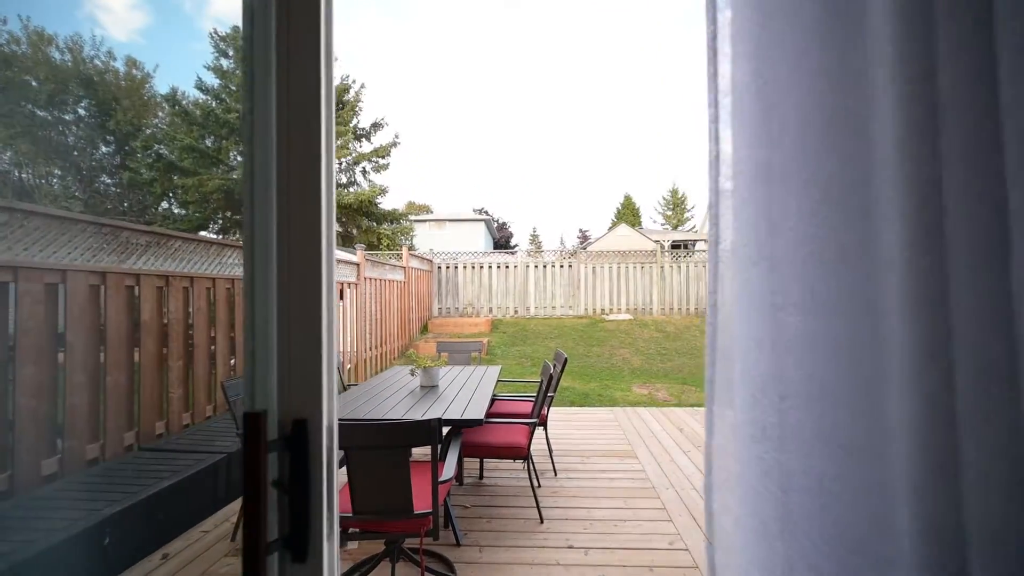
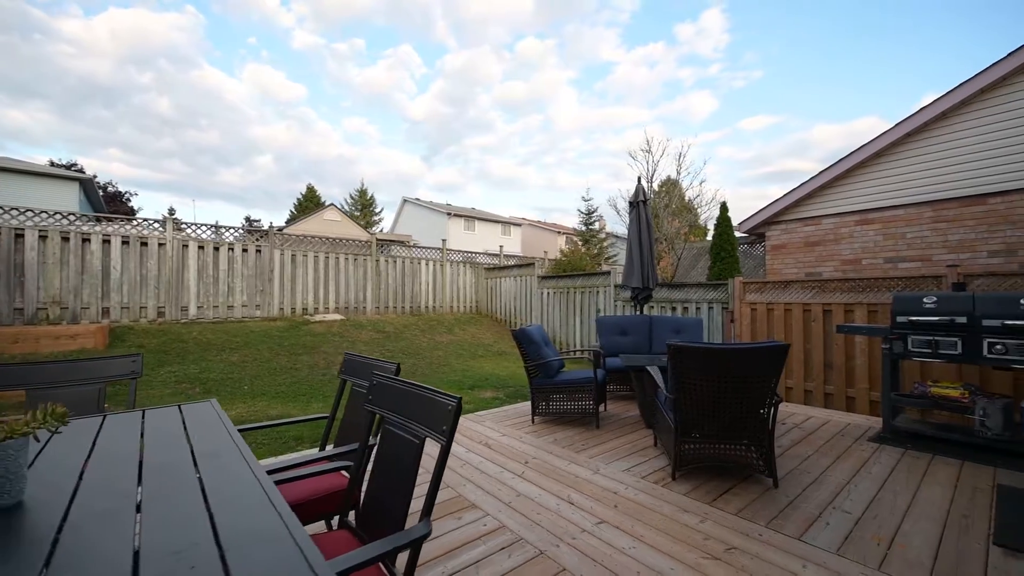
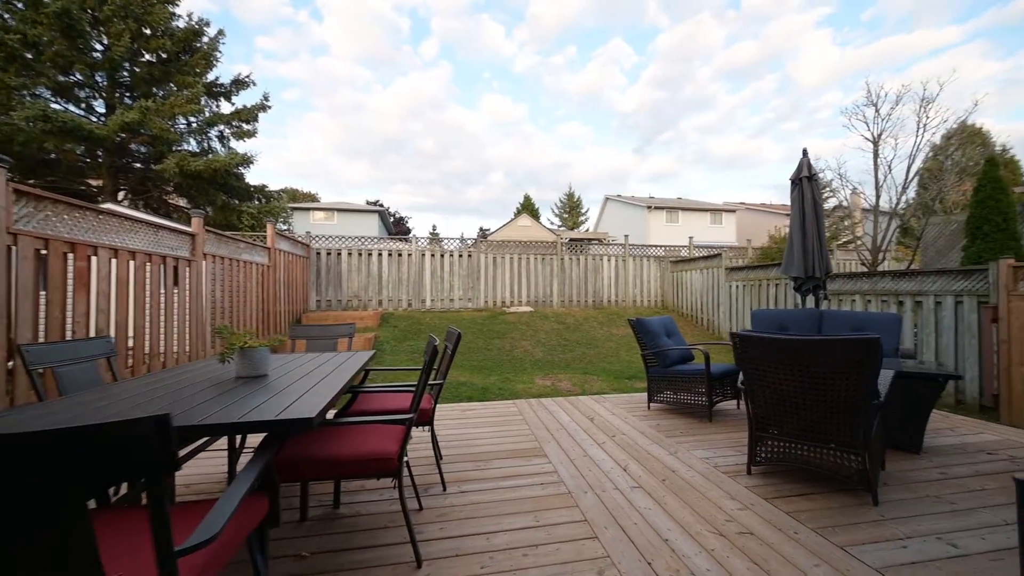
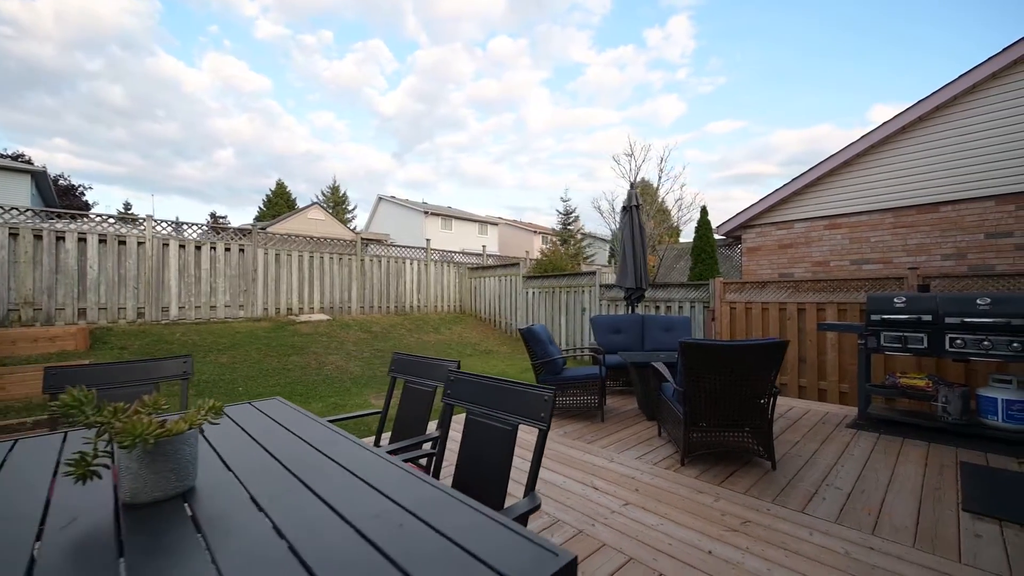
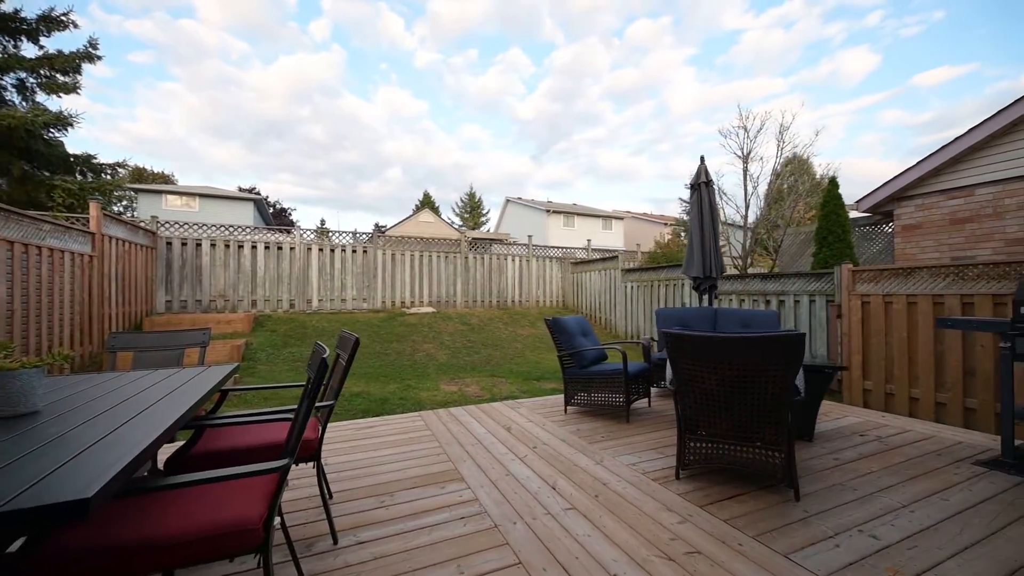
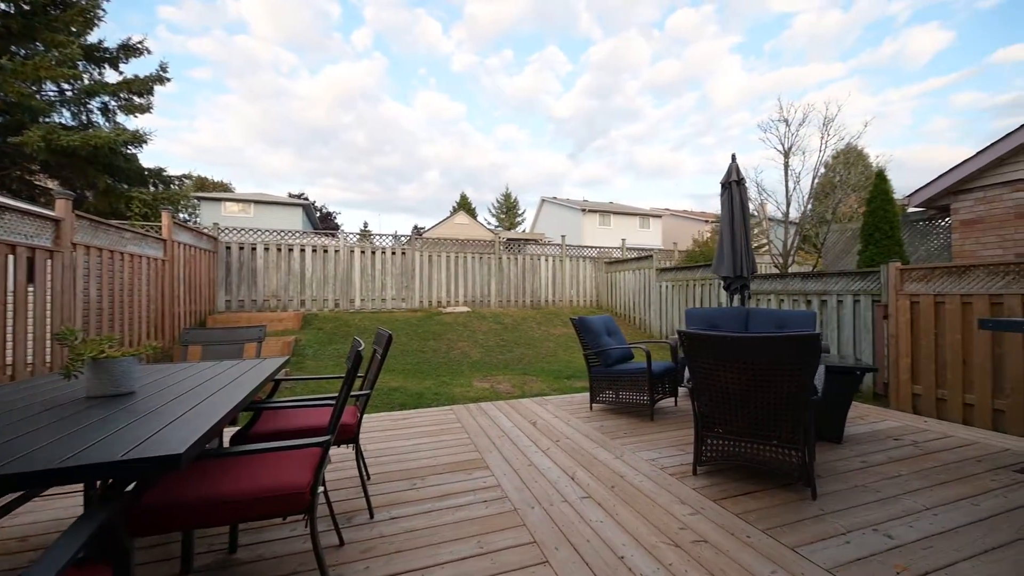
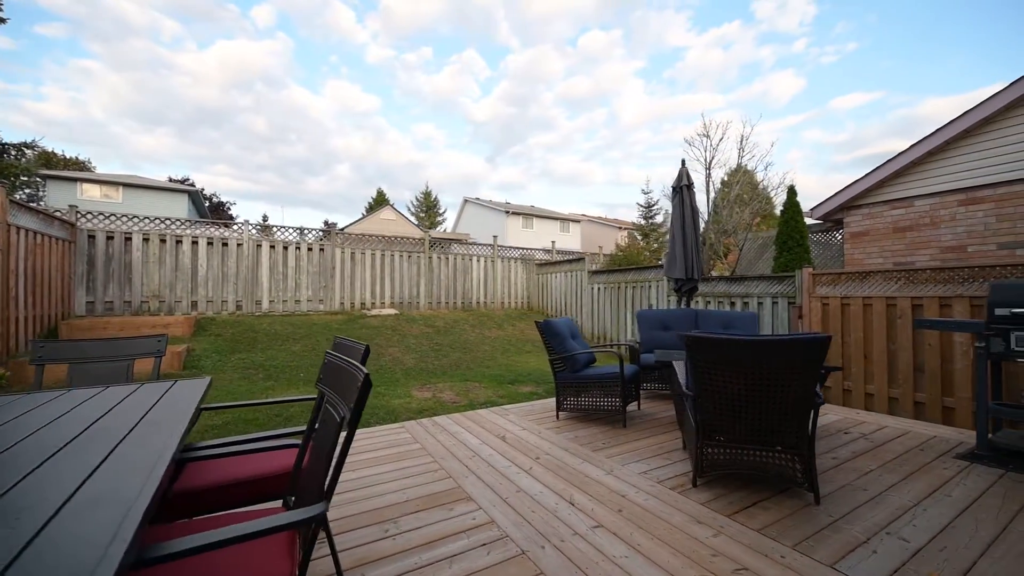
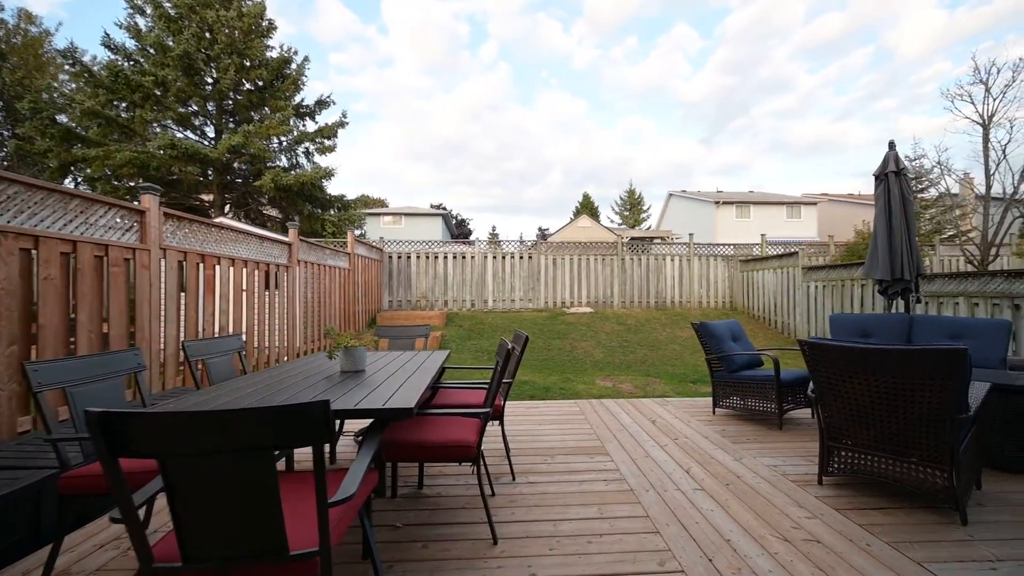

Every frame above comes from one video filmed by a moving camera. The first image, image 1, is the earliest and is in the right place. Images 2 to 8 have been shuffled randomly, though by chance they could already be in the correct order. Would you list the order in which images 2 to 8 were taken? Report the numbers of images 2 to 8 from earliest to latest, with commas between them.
8, 3, 6, 5, 7, 2, 4
